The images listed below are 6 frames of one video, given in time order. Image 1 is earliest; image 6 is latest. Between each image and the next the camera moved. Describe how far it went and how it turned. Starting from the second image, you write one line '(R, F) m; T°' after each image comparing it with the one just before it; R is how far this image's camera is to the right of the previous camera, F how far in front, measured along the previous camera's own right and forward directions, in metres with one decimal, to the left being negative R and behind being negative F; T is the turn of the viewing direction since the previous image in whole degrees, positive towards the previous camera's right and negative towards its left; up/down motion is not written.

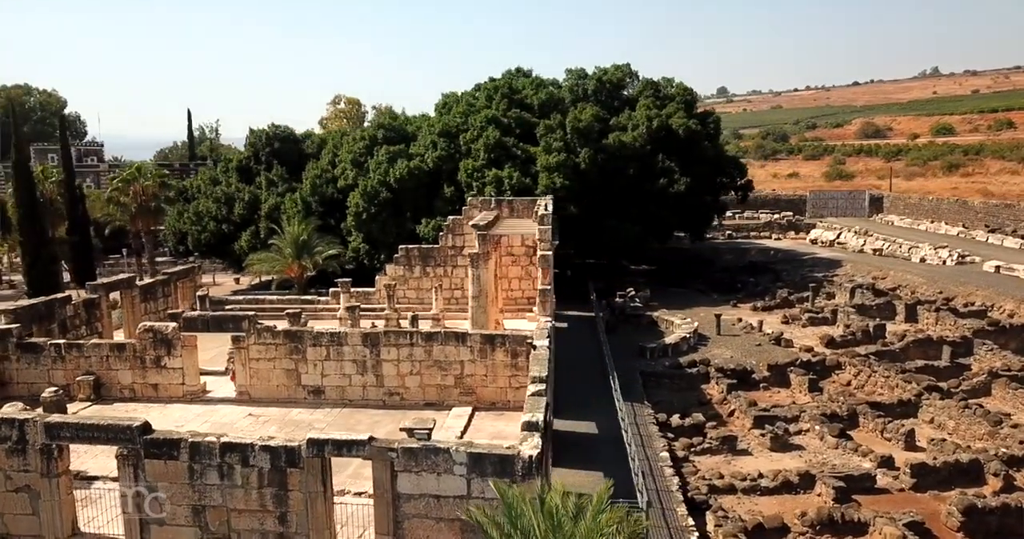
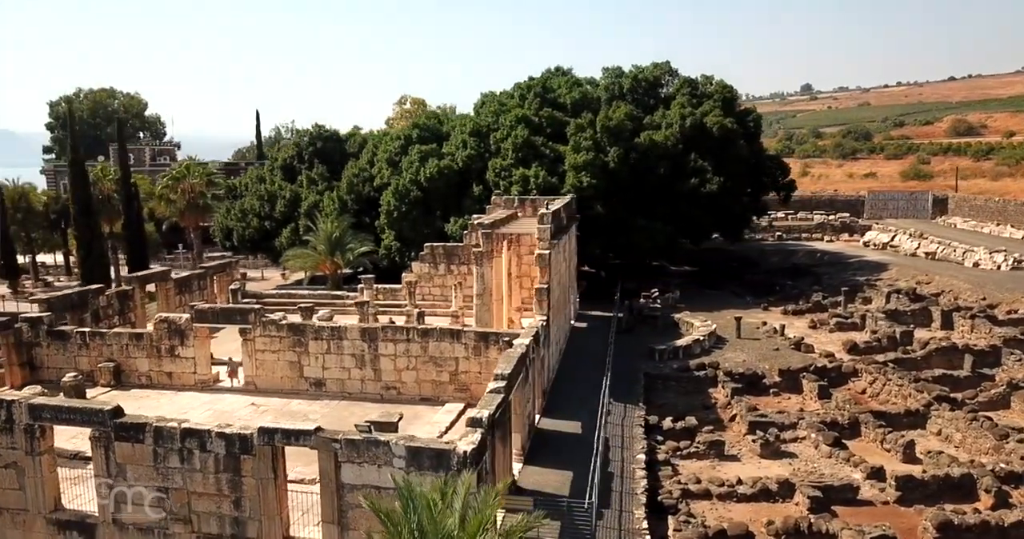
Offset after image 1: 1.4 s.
(+2.1, 0.0) m; -6°
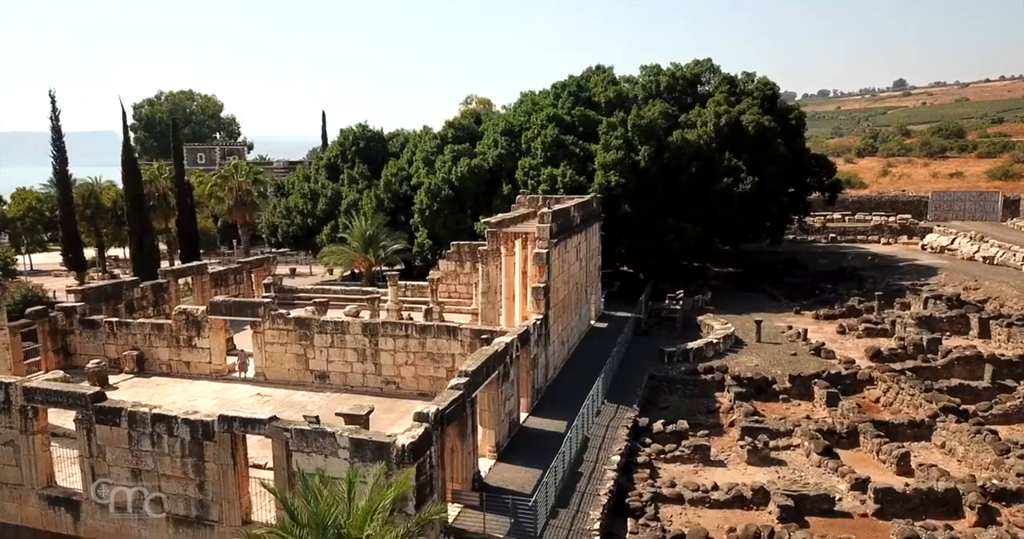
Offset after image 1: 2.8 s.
(+2.1, 0.0) m; -6°
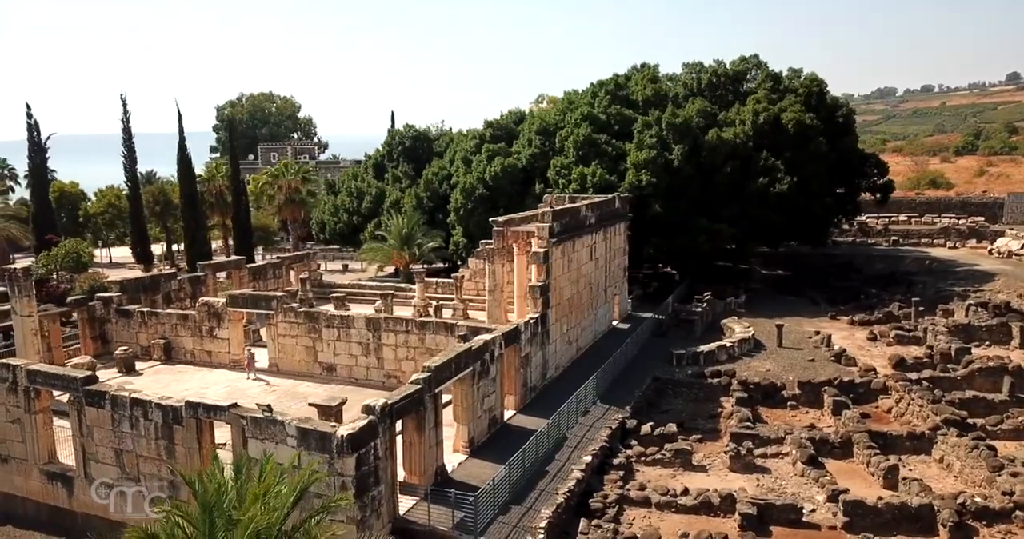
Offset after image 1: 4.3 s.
(+2.3, 0.0) m; -7°
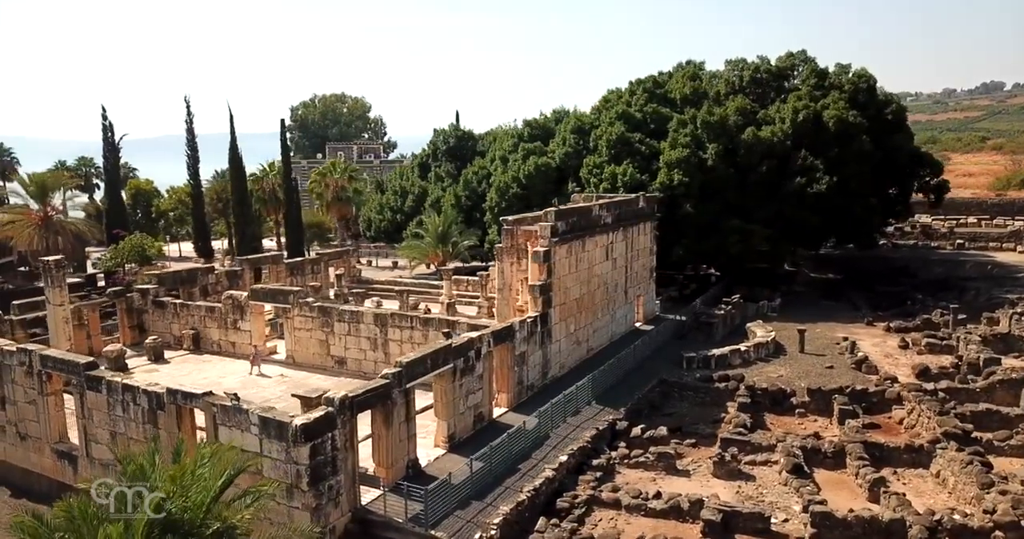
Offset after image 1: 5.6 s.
(+2.1, 0.0) m; -6°
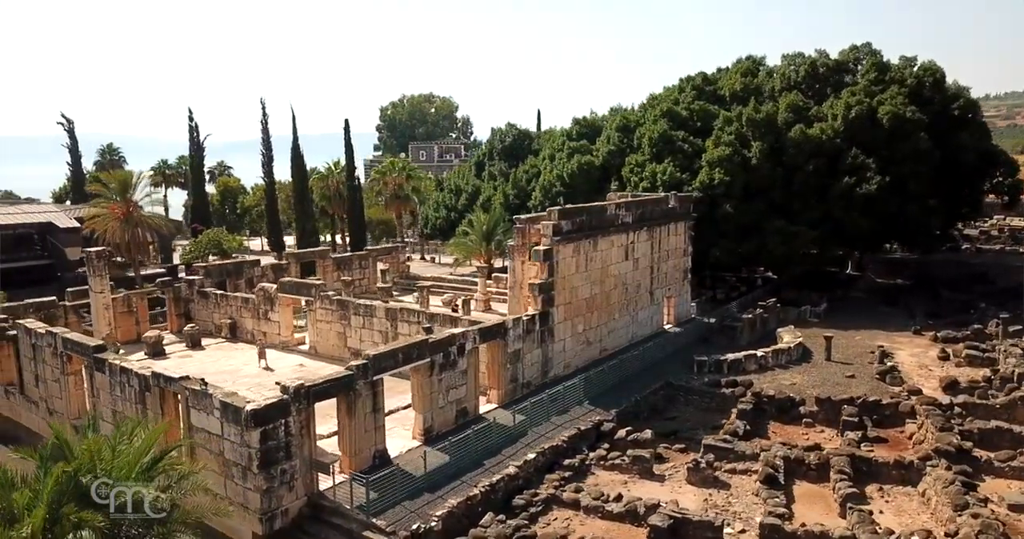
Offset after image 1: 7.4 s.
(+2.7, +0.1) m; -8°
